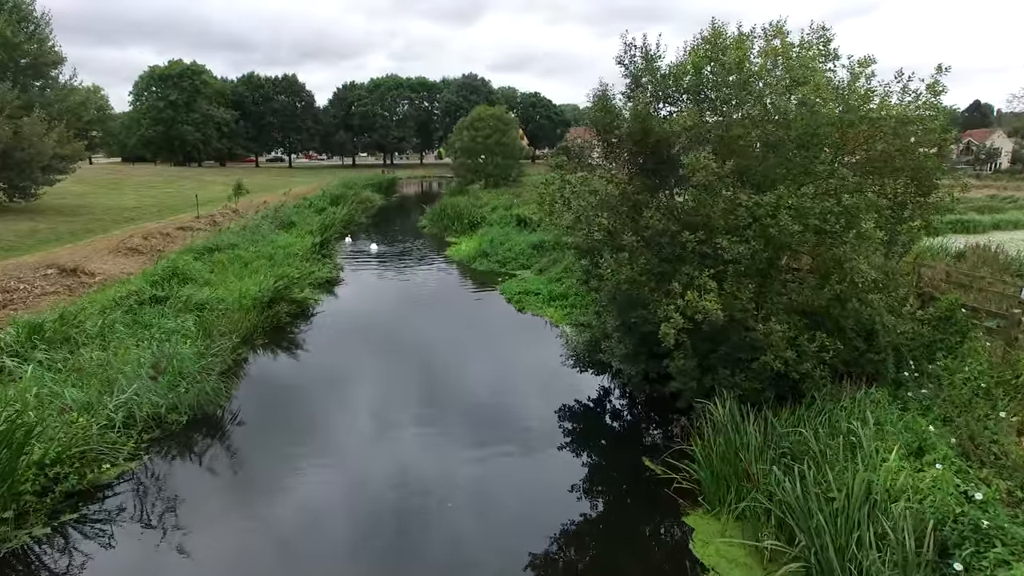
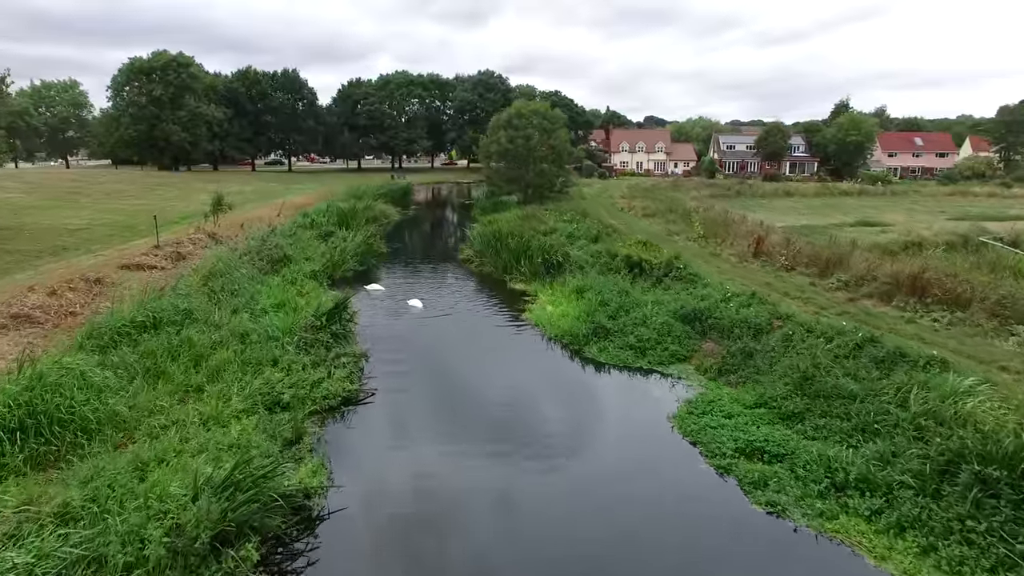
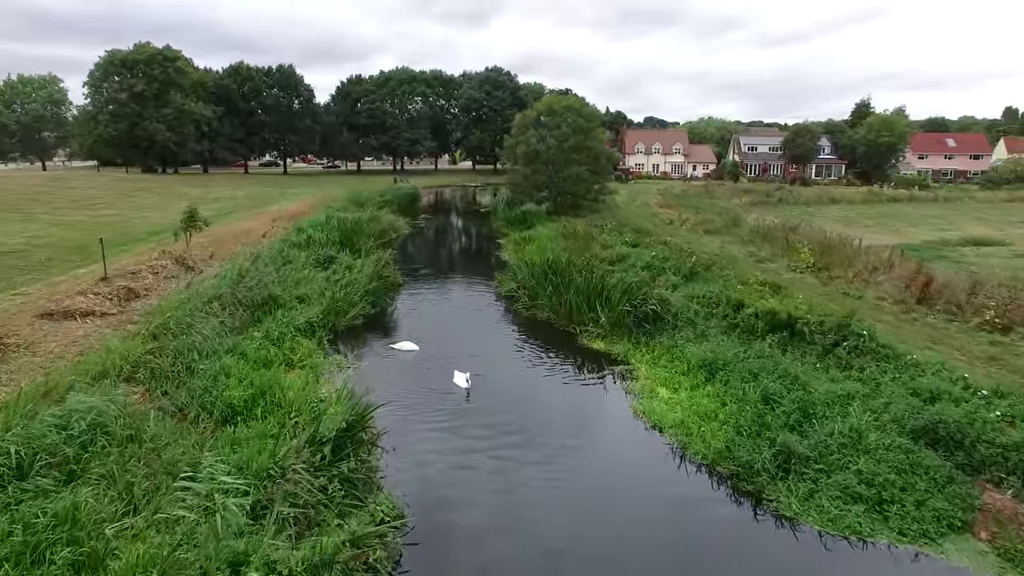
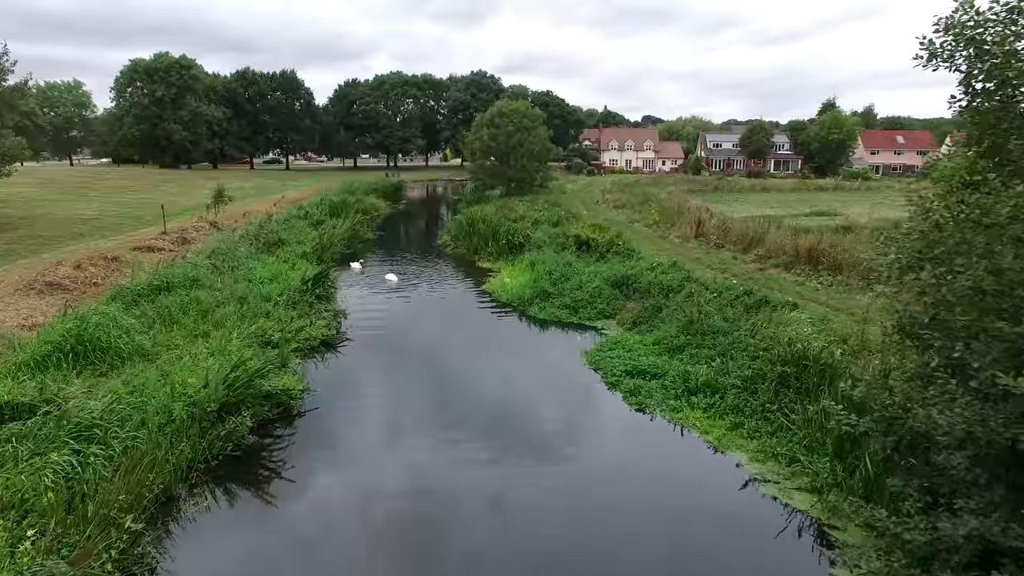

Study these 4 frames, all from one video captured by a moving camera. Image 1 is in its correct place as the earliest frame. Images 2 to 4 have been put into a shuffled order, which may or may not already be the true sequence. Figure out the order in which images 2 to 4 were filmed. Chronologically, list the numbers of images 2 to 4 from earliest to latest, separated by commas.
4, 2, 3
